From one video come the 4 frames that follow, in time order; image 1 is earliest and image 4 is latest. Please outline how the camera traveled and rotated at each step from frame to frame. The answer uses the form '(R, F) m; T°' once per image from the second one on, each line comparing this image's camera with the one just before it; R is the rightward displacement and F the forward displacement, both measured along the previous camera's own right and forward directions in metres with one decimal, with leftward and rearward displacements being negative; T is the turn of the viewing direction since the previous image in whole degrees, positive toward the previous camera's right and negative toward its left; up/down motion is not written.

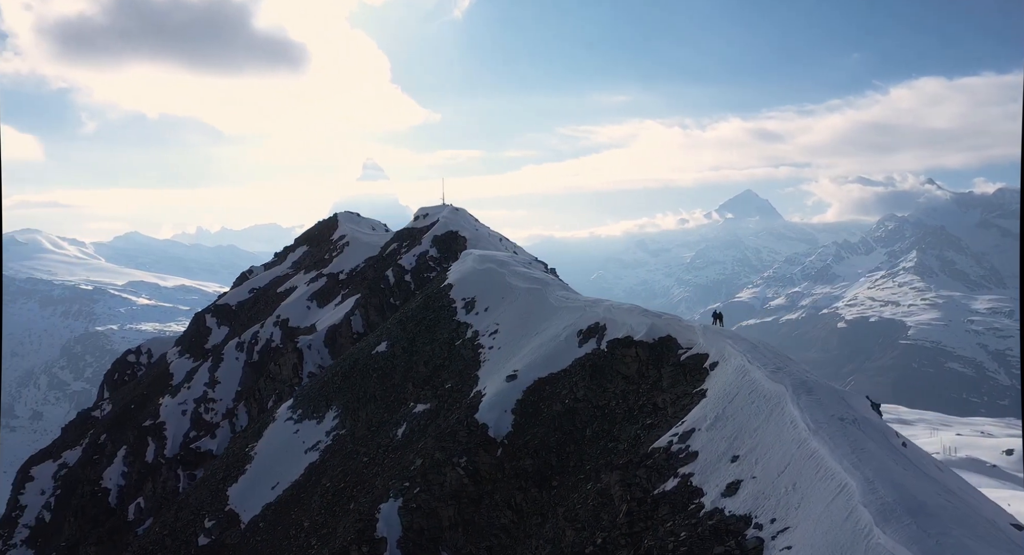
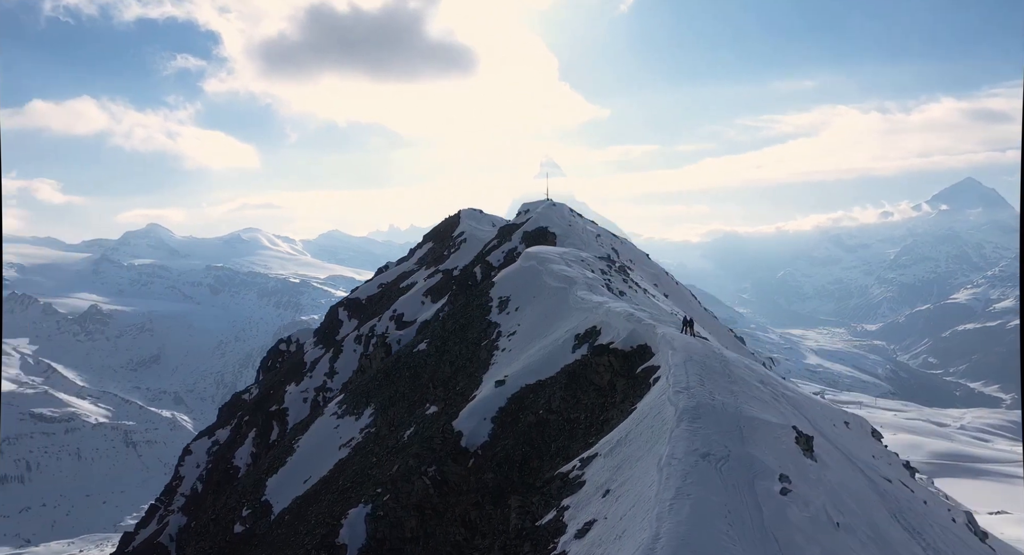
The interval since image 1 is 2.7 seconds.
(+7.6, +3.0) m; -12°
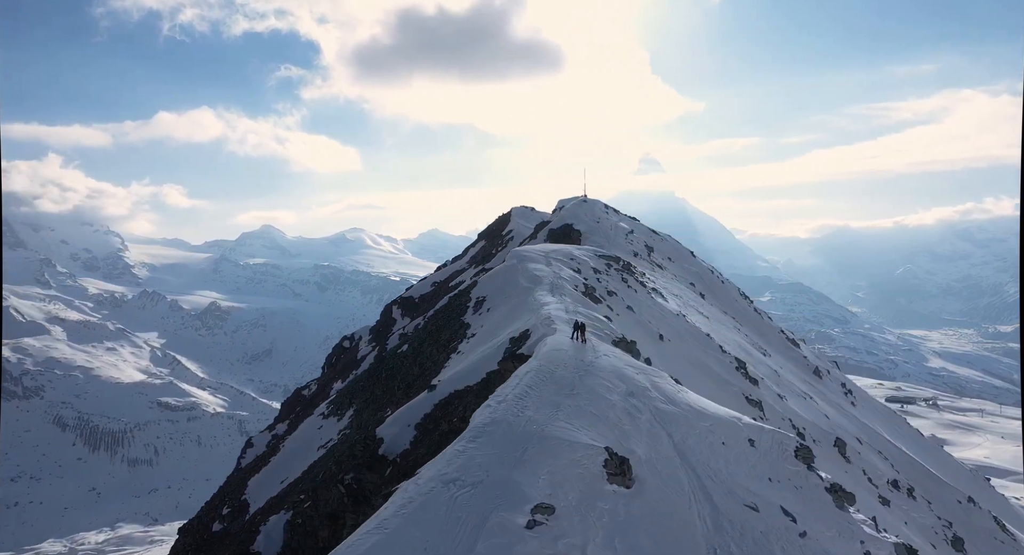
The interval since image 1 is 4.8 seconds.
(+6.6, +1.9) m; -6°
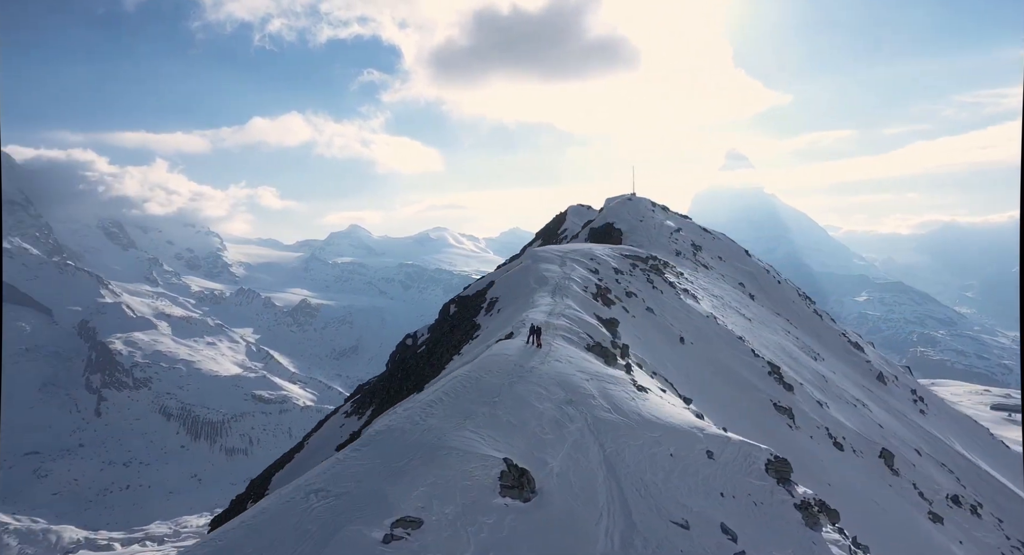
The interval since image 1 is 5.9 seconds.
(+3.7, +0.7) m; -6°
